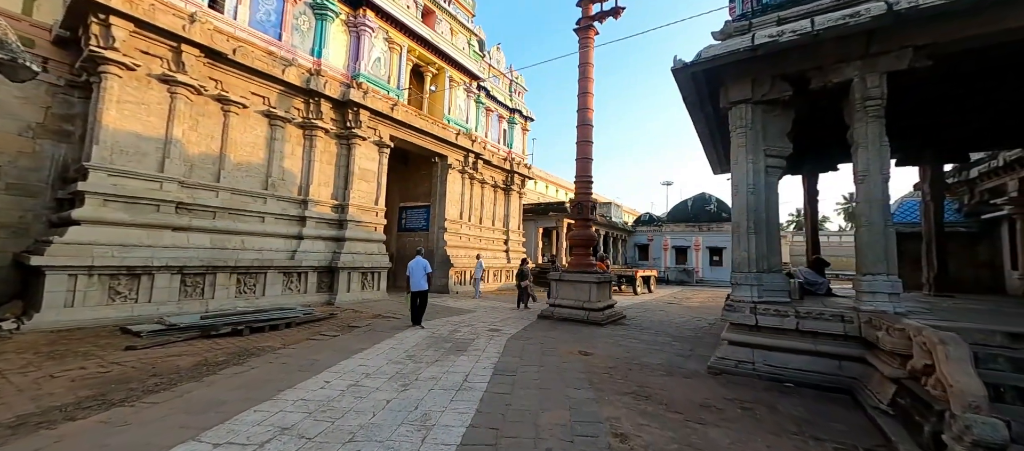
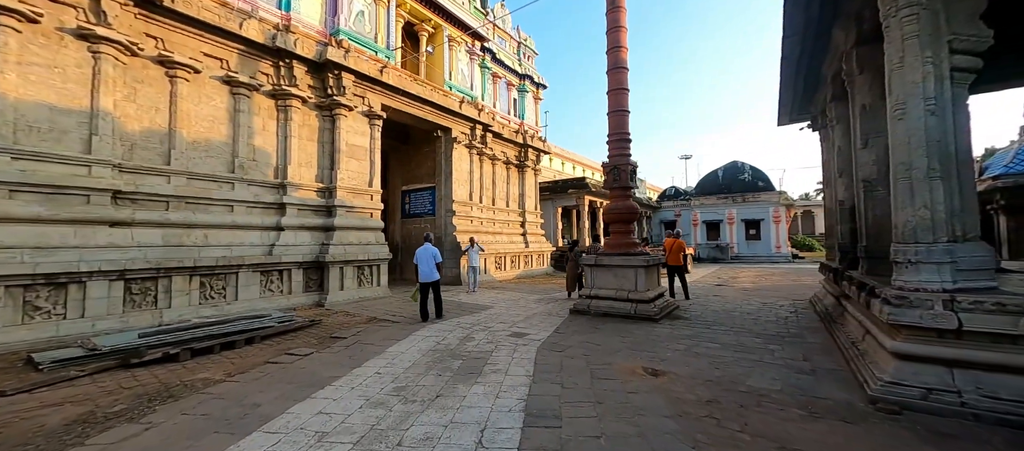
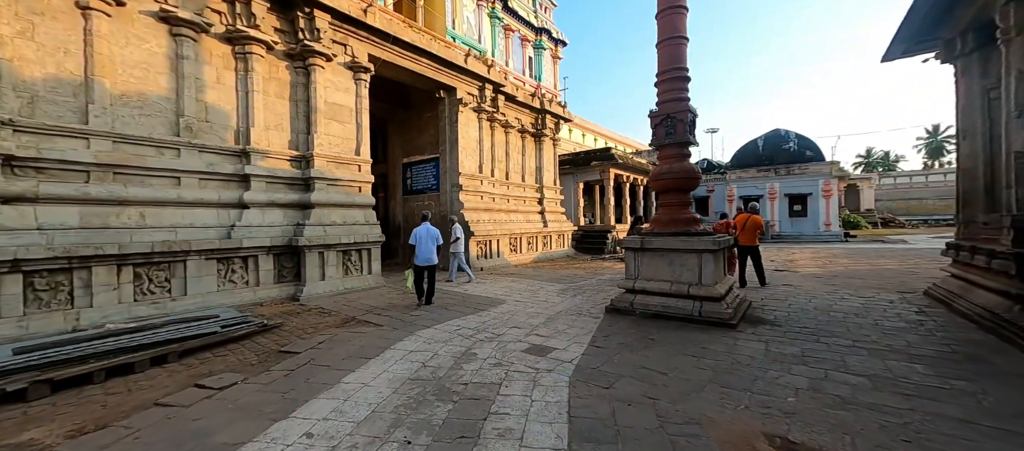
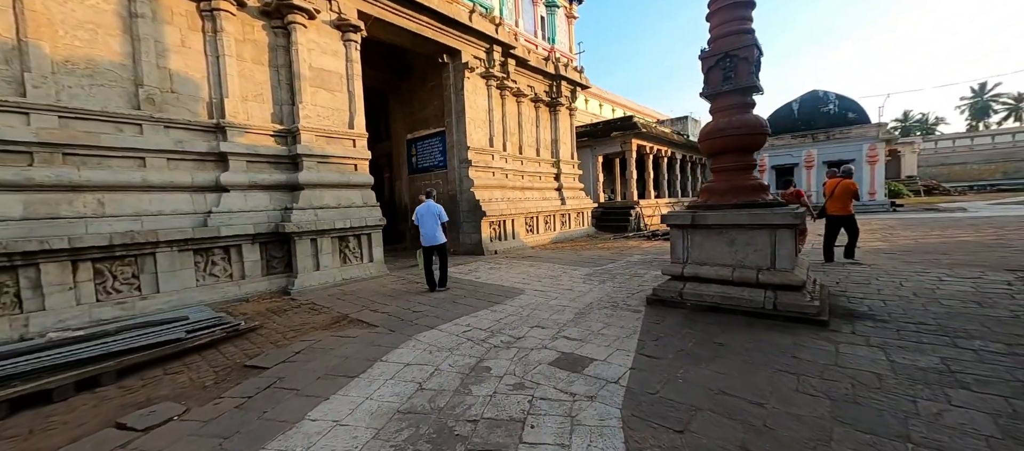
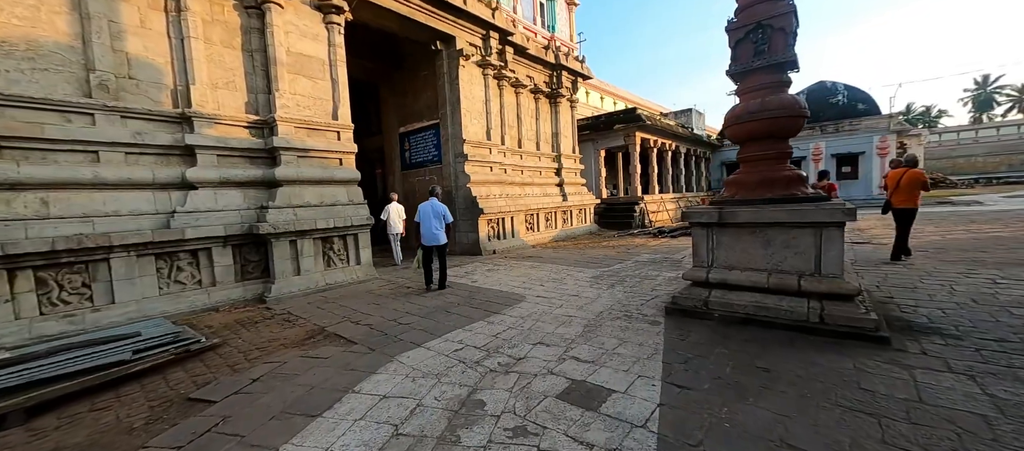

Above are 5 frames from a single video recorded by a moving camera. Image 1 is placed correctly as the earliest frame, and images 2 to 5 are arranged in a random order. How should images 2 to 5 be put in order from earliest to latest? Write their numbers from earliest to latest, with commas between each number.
2, 3, 4, 5
